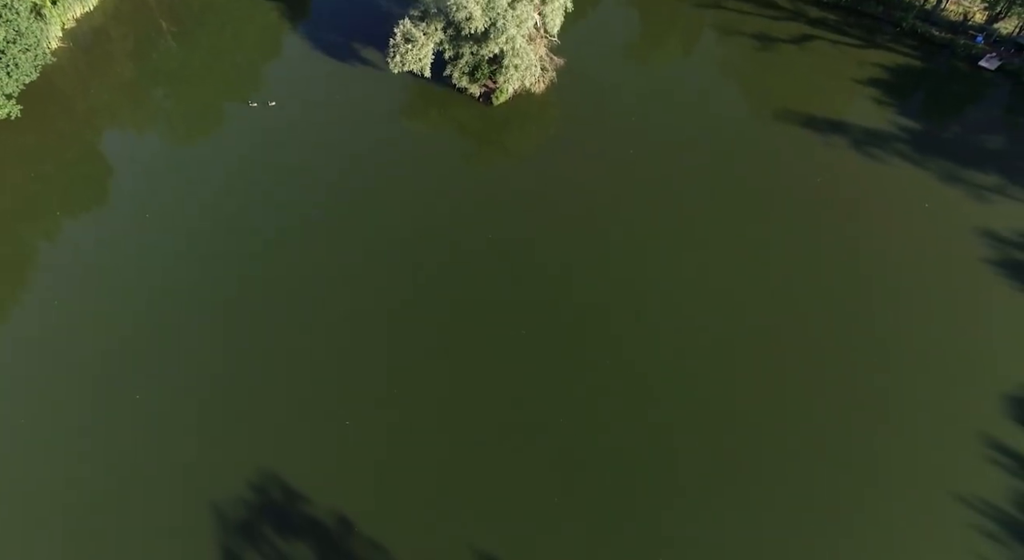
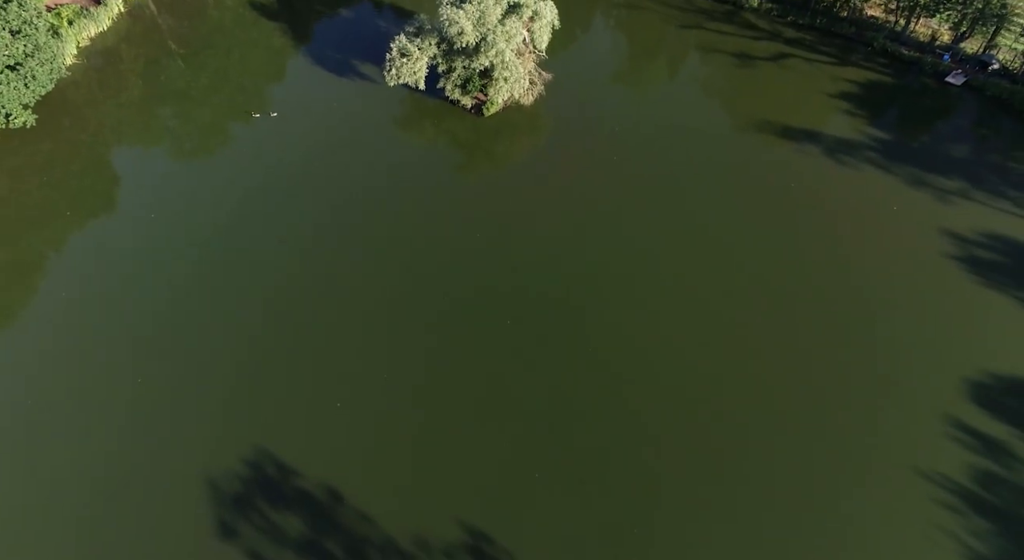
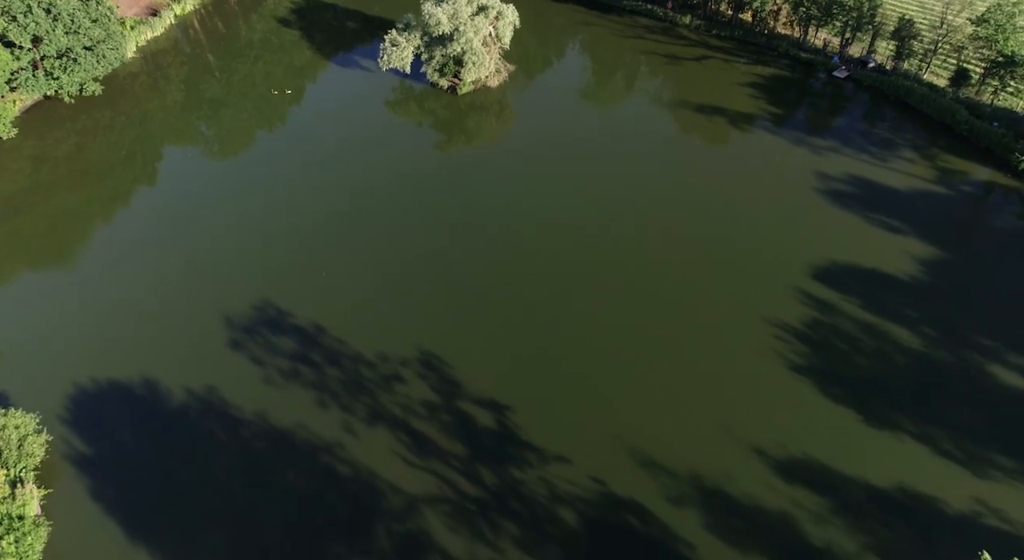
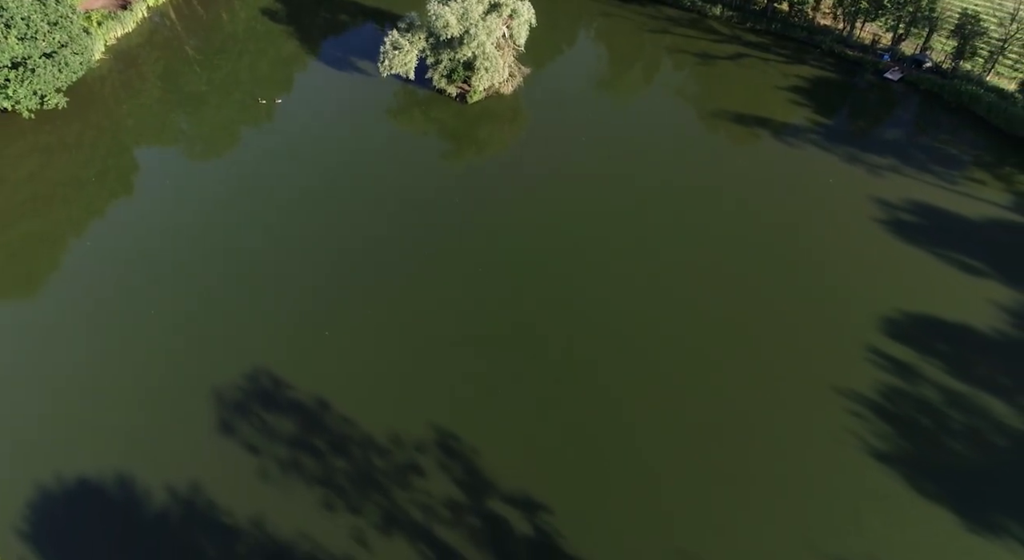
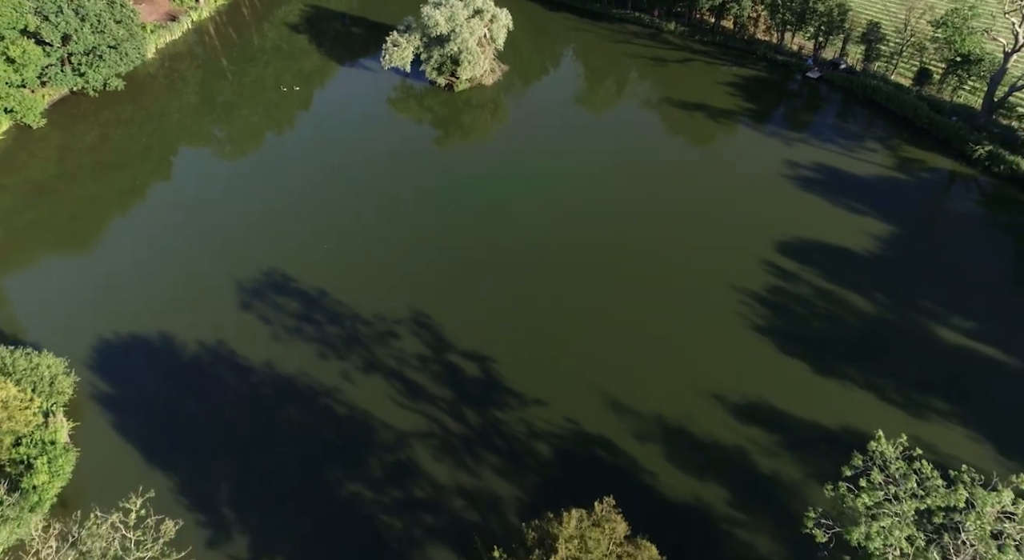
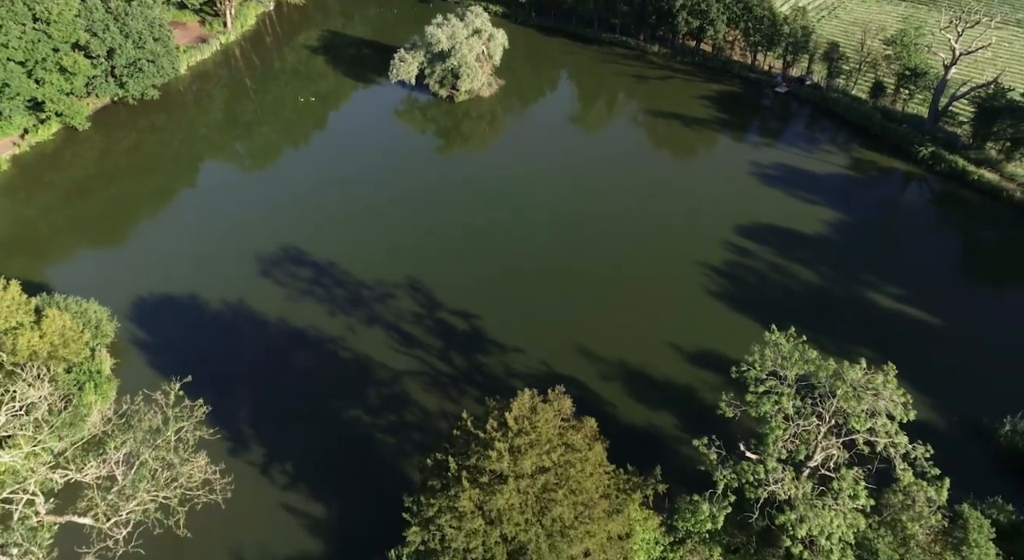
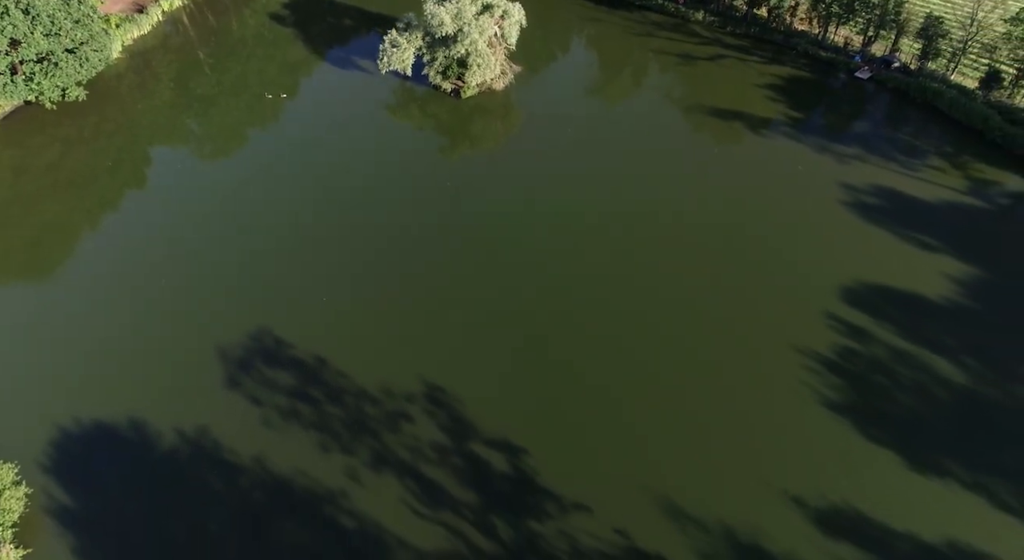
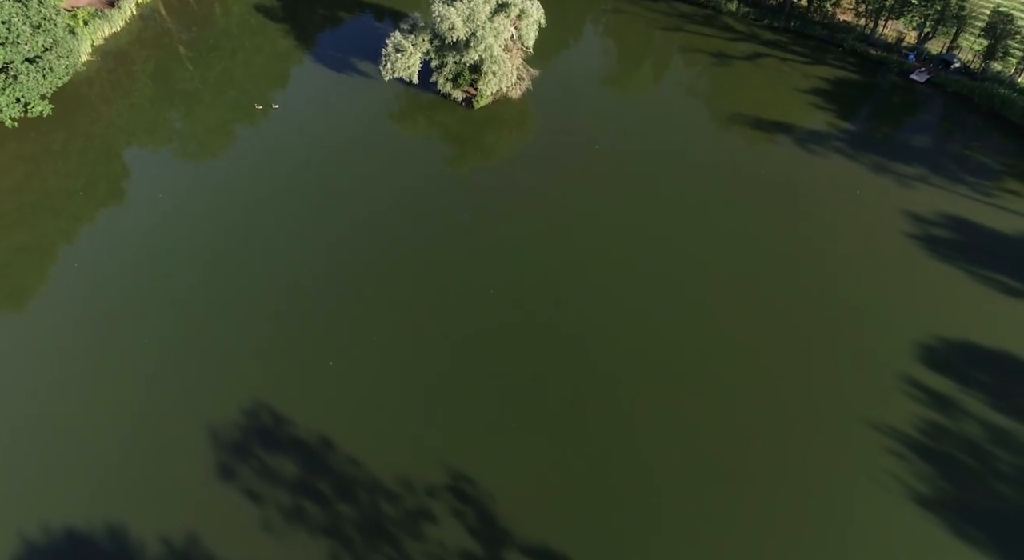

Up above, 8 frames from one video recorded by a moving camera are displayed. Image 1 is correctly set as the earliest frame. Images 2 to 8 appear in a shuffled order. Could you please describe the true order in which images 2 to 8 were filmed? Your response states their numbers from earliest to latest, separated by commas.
2, 8, 4, 7, 3, 5, 6
